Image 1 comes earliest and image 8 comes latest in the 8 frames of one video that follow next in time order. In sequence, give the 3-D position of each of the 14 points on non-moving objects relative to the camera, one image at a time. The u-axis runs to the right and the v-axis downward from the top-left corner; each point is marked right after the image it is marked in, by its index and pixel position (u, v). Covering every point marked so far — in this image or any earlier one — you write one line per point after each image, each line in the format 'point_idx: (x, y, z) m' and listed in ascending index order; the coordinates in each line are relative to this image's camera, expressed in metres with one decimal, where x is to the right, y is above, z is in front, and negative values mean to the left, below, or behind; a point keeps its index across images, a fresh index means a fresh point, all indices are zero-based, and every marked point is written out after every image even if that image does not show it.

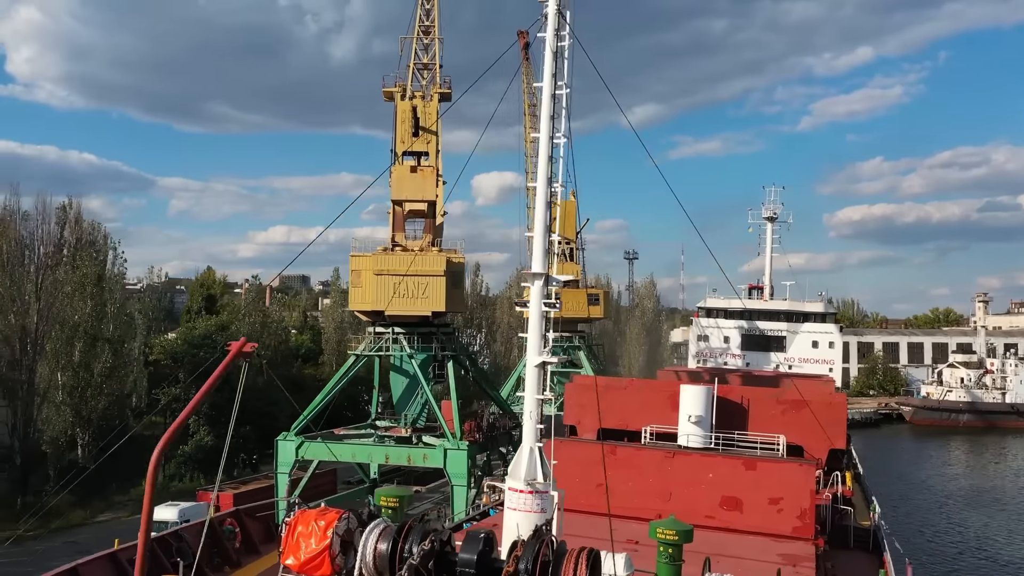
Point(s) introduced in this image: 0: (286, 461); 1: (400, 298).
0: (-4.2, -3.3, +12.6) m
1: (-2.1, -0.2, +12.5) m
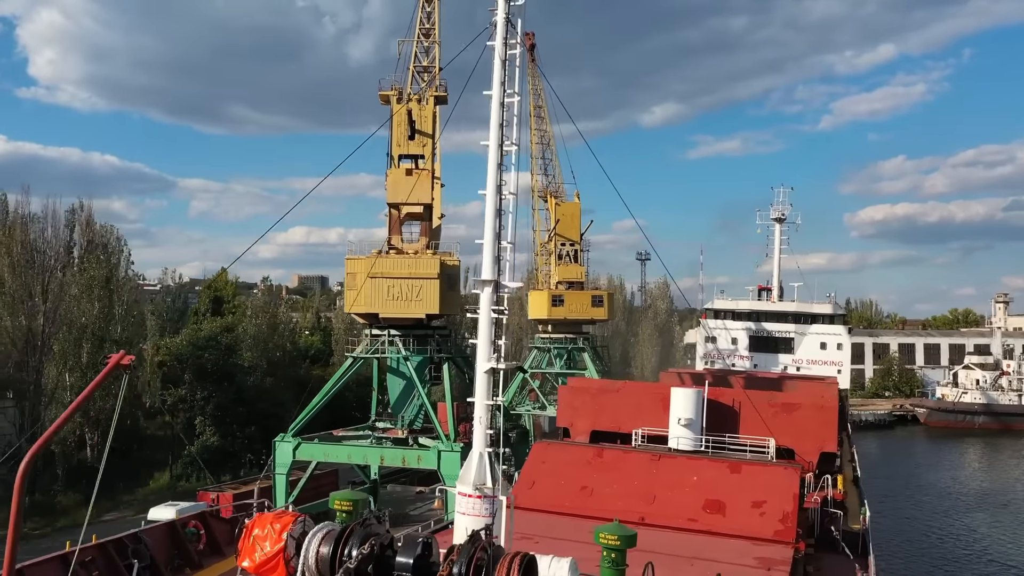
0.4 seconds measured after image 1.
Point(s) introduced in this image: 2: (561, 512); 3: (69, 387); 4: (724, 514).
0: (-4.3, -3.3, +12.8) m
1: (-2.2, -0.3, +12.6) m
2: (+0.6, -2.8, +8.3) m
3: (-13.1, -2.9, +19.8) m
4: (+2.5, -2.6, +7.8) m
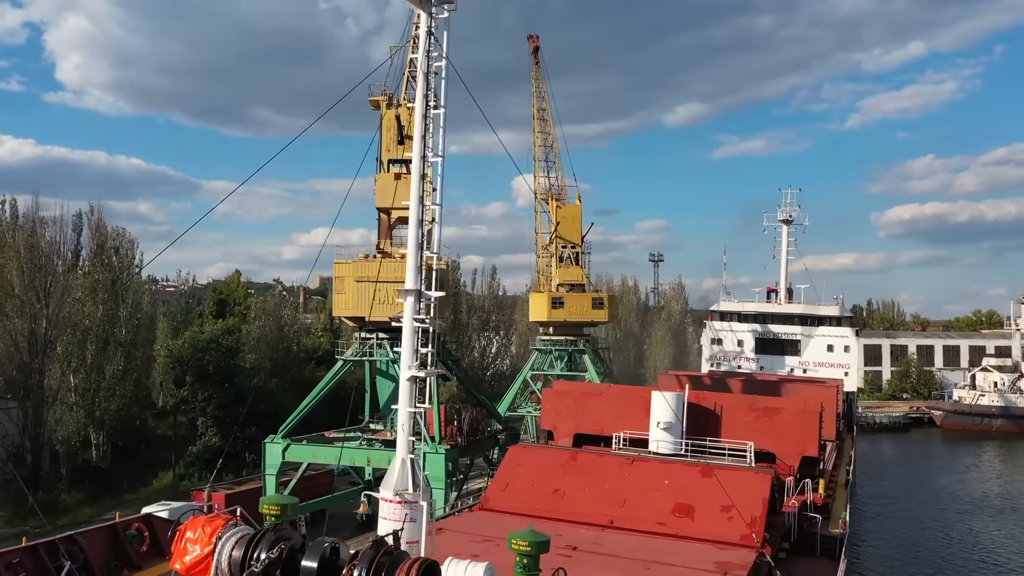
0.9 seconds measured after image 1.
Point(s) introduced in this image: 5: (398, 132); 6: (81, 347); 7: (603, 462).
0: (-4.6, -3.4, +12.9) m
1: (-2.5, -0.3, +12.7) m
2: (+0.2, -2.8, +8.3) m
3: (-13.2, -3.0, +20.2) m
4: (+2.1, -2.7, +7.8) m
5: (-2.4, +3.3, +14.3) m
6: (-12.8, -1.8, +19.9) m
7: (+1.2, -2.3, +8.8) m
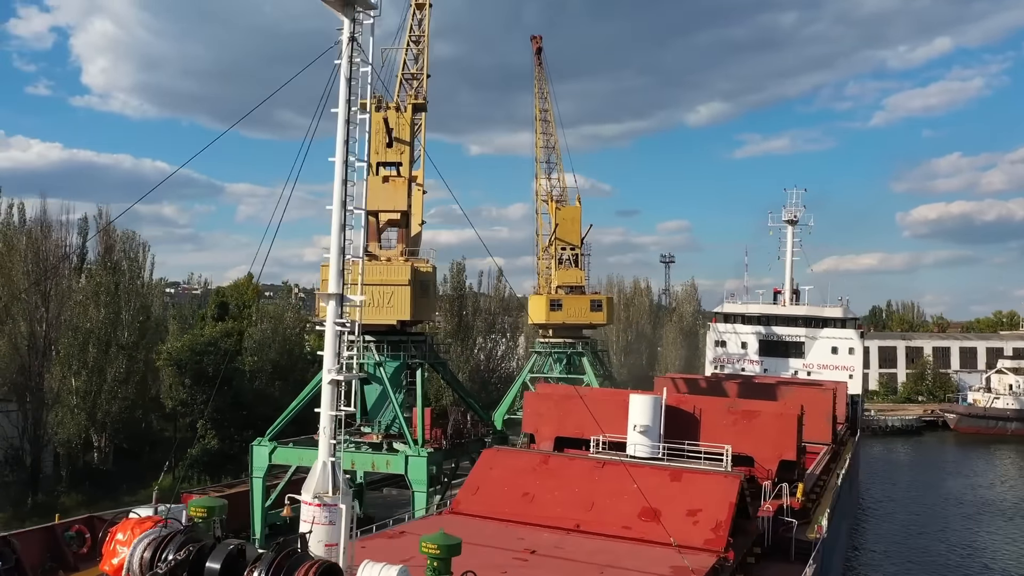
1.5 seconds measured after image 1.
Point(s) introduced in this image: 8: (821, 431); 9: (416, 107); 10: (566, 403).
0: (-4.9, -3.4, +13.0) m
1: (-2.8, -0.4, +12.7) m
2: (-0.1, -2.8, +8.3) m
3: (-13.3, -3.1, +20.5) m
4: (+1.7, -2.7, +7.8) m
5: (-2.7, +3.2, +14.4) m
6: (-12.9, -1.9, +20.2) m
7: (+0.8, -2.3, +8.8) m
8: (+8.4, -3.9, +18.1) m
9: (-2.2, +4.0, +15.1) m
10: (+0.9, -2.0, +11.5) m
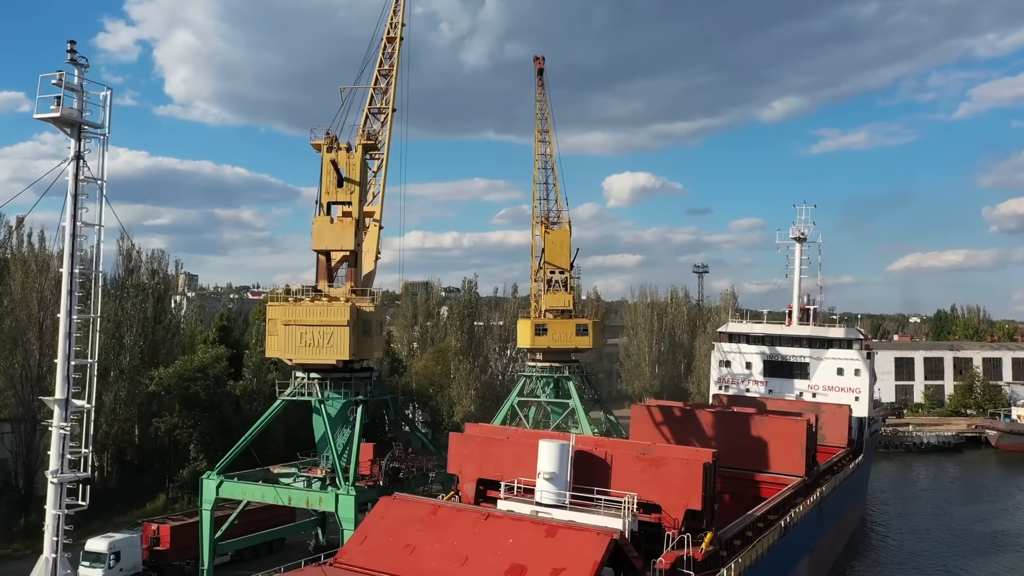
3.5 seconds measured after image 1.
0: (-6.1, -4.2, +13.5) m
1: (-4.0, -1.1, +13.1) m
2: (-1.7, -3.6, +8.5) m
3: (-14.0, -4.0, +21.5) m
4: (+0.1, -3.4, +7.9) m
5: (-3.9, +2.4, +14.8) m
6: (-13.6, -2.8, +21.2) m
7: (-0.7, -3.0, +8.9) m
8: (+7.5, -4.6, +17.7) m
9: (-3.3, +3.2, +15.4) m
10: (-0.4, -2.7, +11.6) m
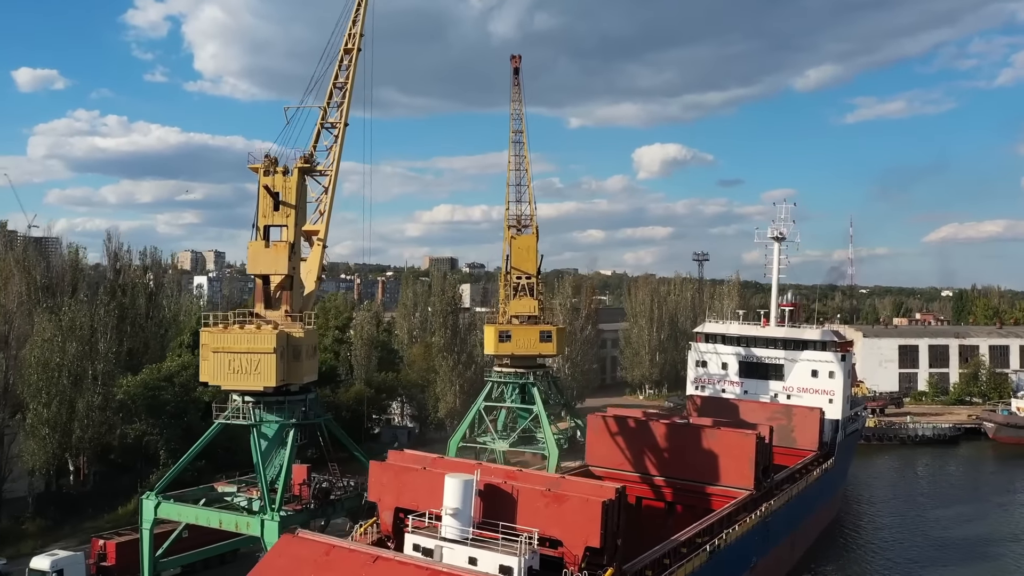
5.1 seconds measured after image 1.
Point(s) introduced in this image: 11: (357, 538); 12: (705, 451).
0: (-7.5, -4.8, +13.8) m
1: (-5.5, -1.7, +13.3) m
2: (-3.2, -4.2, +8.7) m
3: (-15.3, -4.4, +22.0) m
4: (-1.4, -4.1, +8.0) m
5: (-5.3, +2.0, +14.9) m
6: (-14.9, -3.1, +21.6) m
7: (-2.2, -3.7, +9.1) m
8: (+6.2, -5.0, +17.8) m
9: (-4.7, +2.7, +15.5) m
10: (-1.9, -3.3, +11.8) m
11: (-2.8, -4.5, +12.0) m
12: (+5.3, -4.4, +18.3) m
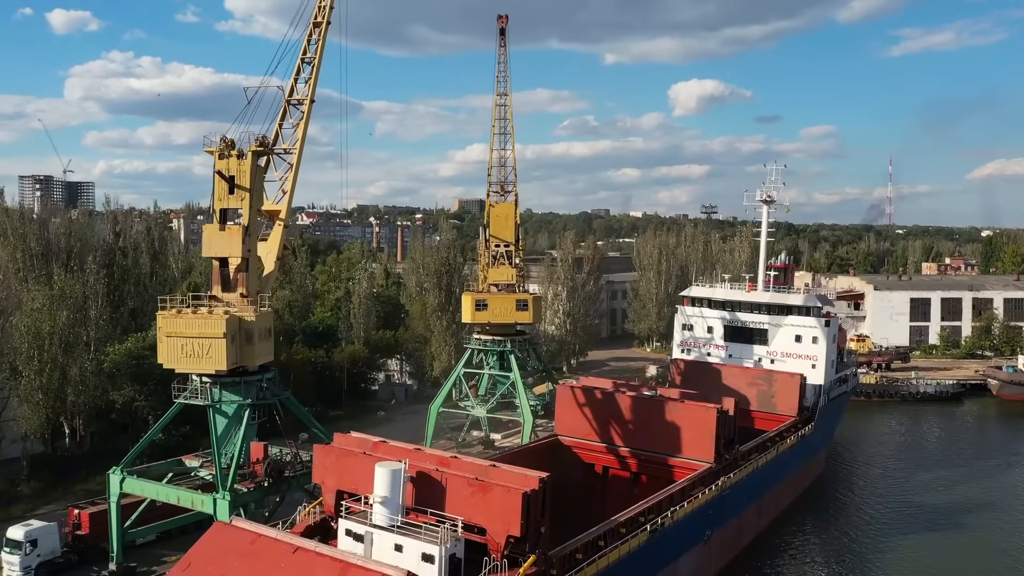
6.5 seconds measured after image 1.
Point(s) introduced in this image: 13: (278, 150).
0: (-8.6, -4.4, +14.5) m
1: (-6.6, -1.4, +13.7) m
2: (-4.4, -4.3, +9.2) m
3: (-16.1, -3.4, +22.8) m
4: (-2.6, -4.2, +8.5) m
5: (-6.3, +2.4, +14.9) m
6: (-15.7, -2.2, +22.3) m
7: (-3.4, -3.7, +9.6) m
8: (+5.2, -4.3, +18.0) m
9: (-5.7, +3.2, +15.5) m
10: (-3.0, -3.1, +12.1) m
11: (-3.9, -4.3, +12.5) m
12: (+4.3, -3.7, +18.6) m
13: (-5.9, +3.5, +17.2) m
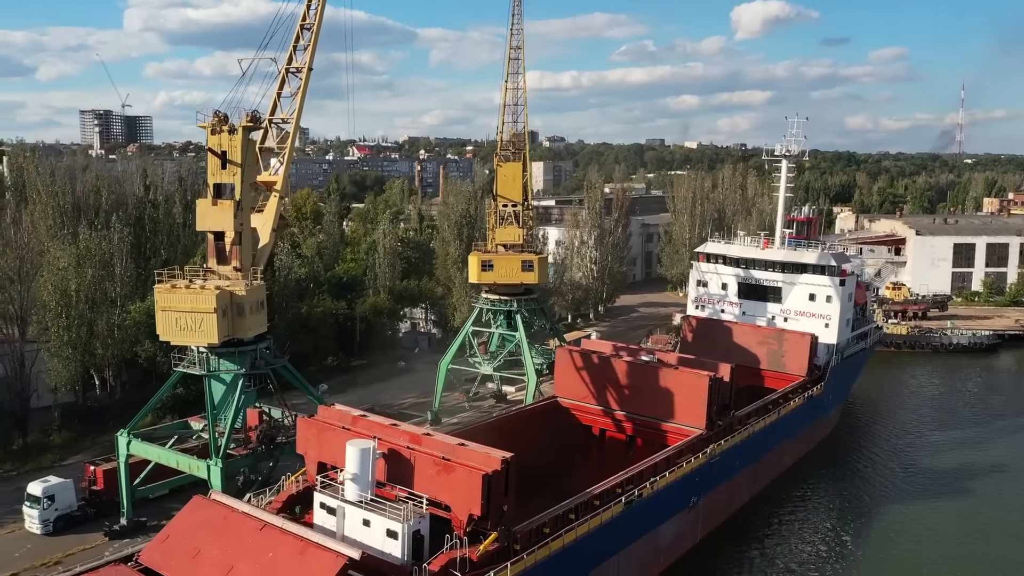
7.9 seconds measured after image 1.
0: (-8.9, -3.8, +15.4) m
1: (-7.0, -0.9, +14.2) m
2: (-5.1, -4.2, +9.9) m
3: (-16.0, -2.0, +24.0) m
4: (-3.4, -4.2, +9.1) m
5: (-6.7, +3.0, +15.1) m
6: (-15.6, -0.8, +23.4) m
7: (-4.1, -3.6, +10.2) m
8: (+5.0, -3.5, +18.1) m
9: (-6.0, +3.8, +15.6) m
10: (-3.5, -2.7, +12.6) m
11: (-4.4, -3.9, +13.2) m
12: (+4.2, -2.8, +18.7) m
13: (-6.1, +4.3, +17.2) m
